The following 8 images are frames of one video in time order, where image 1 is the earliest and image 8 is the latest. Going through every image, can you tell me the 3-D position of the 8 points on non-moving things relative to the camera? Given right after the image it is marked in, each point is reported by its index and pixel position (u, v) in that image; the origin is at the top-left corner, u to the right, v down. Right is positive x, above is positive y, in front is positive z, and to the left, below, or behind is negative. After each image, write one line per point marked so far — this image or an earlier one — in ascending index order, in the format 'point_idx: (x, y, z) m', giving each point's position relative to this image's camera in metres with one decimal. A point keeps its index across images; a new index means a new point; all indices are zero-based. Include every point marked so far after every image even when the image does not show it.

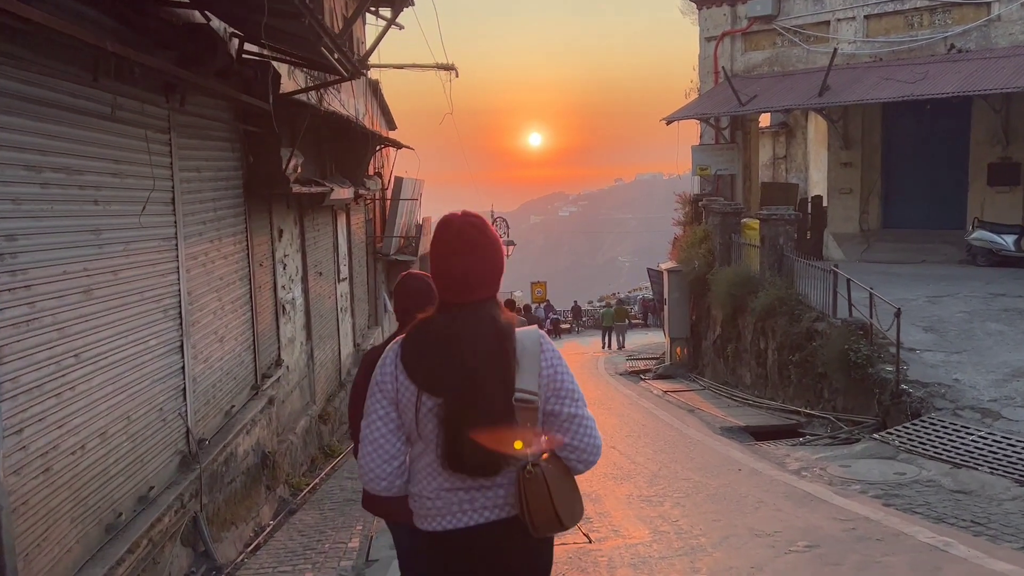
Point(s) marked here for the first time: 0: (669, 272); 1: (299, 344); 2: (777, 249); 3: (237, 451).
0: (+3.1, +0.3, +16.6) m
1: (-2.5, -0.7, +9.9) m
2: (+4.0, +0.6, +12.9) m
3: (-2.2, -1.3, +6.7) m
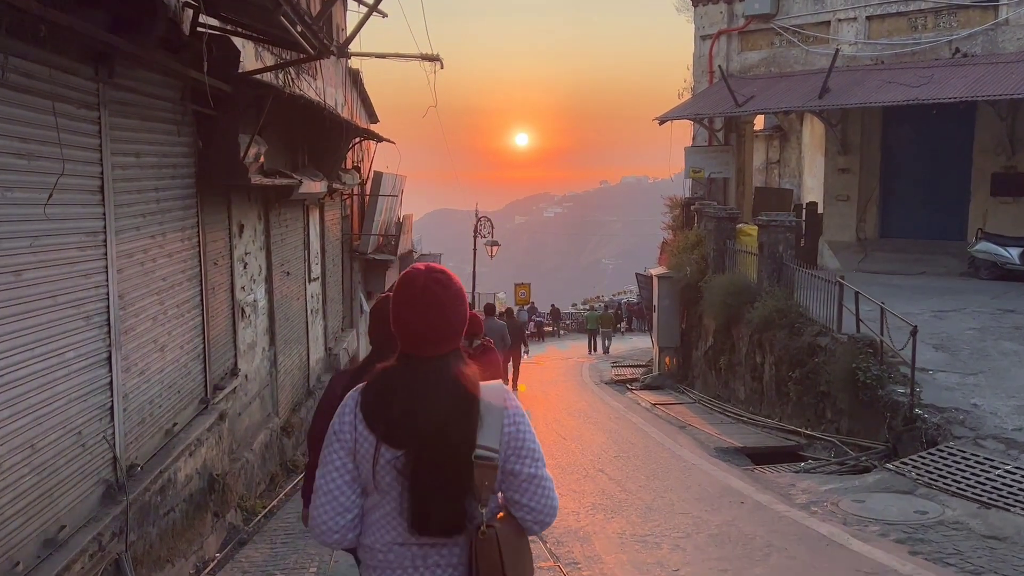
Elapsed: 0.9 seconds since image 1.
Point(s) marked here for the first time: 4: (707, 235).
0: (+2.8, +0.2, +15.9) m
1: (-2.7, -0.7, +9.1) m
2: (+3.8, +0.4, +12.2) m
3: (-2.3, -1.3, +5.9) m
4: (+3.5, +0.9, +15.0) m
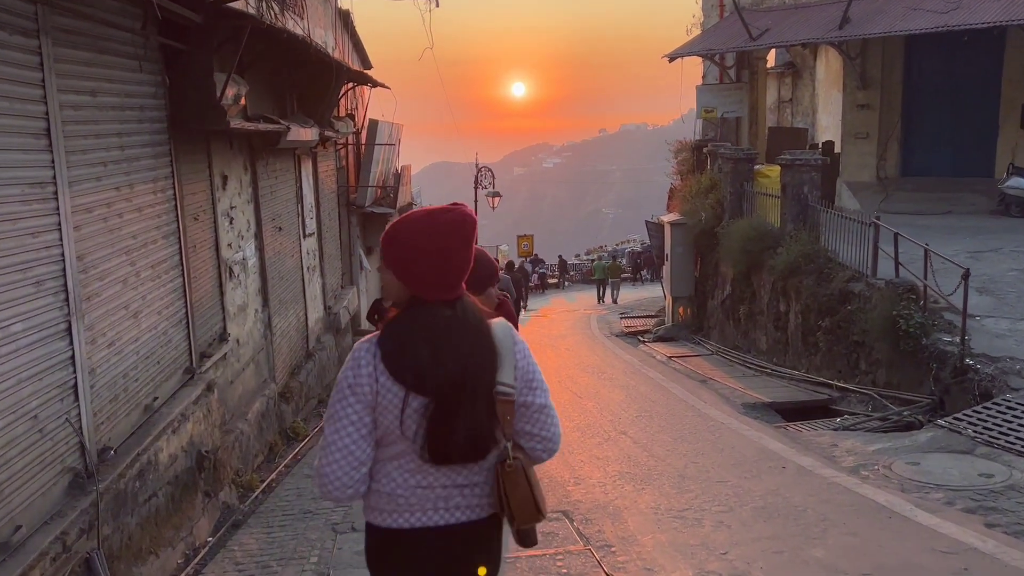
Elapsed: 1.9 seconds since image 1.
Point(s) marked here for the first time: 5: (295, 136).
0: (+2.9, +1.1, +15.1) m
1: (-2.6, -0.2, +8.4) m
2: (+3.9, +1.2, +11.4) m
3: (-2.2, -1.1, +5.3) m
4: (+3.5, +1.8, +14.2) m
5: (-2.3, +1.6, +9.0) m
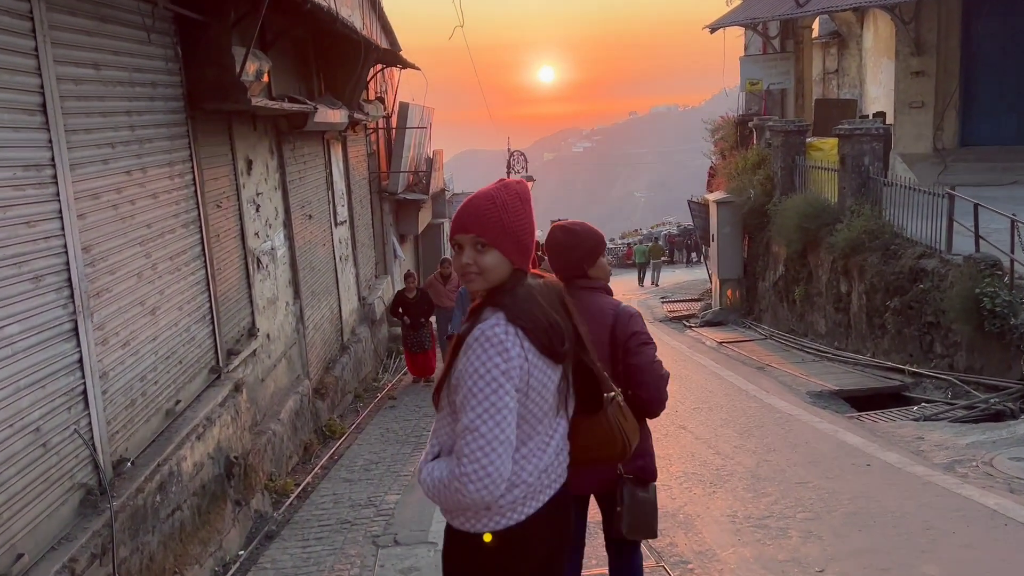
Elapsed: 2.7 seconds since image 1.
0: (+3.5, +1.4, +14.4) m
1: (-2.1, -0.2, +8.0) m
2: (+4.4, +1.5, +10.7) m
3: (-1.9, -1.0, +4.8) m
4: (+4.1, +2.1, +13.4) m
5: (-1.9, +1.7, +8.5) m
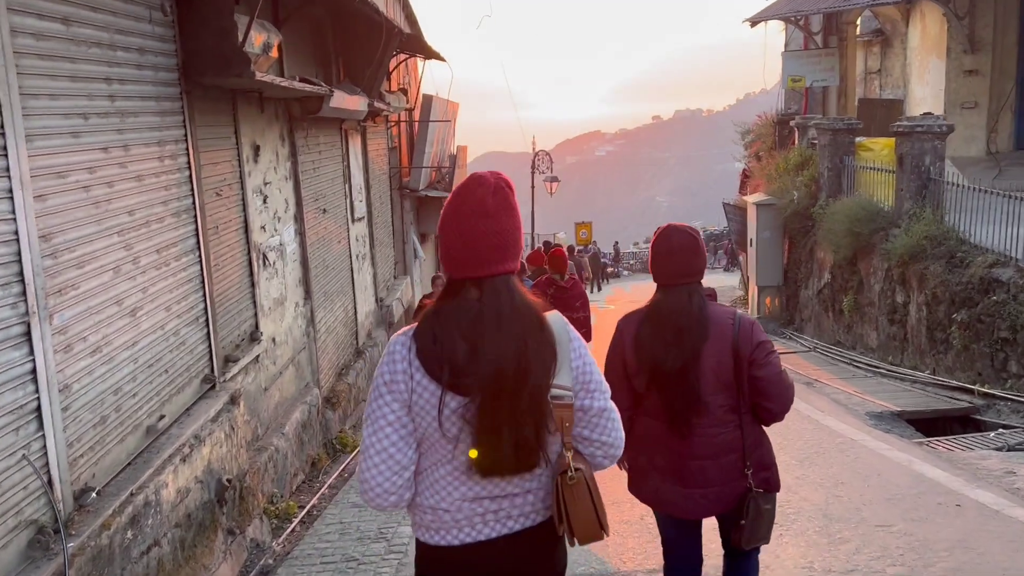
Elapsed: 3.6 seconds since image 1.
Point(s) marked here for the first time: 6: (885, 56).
0: (+4.0, +1.3, +13.6) m
1: (-1.9, -0.2, +7.3) m
2: (+4.7, +1.4, +9.9) m
3: (-1.7, -1.0, +4.1) m
4: (+4.6, +2.0, +12.6) m
5: (-1.6, +1.7, +7.8) m
6: (+8.5, +5.3, +19.3) m
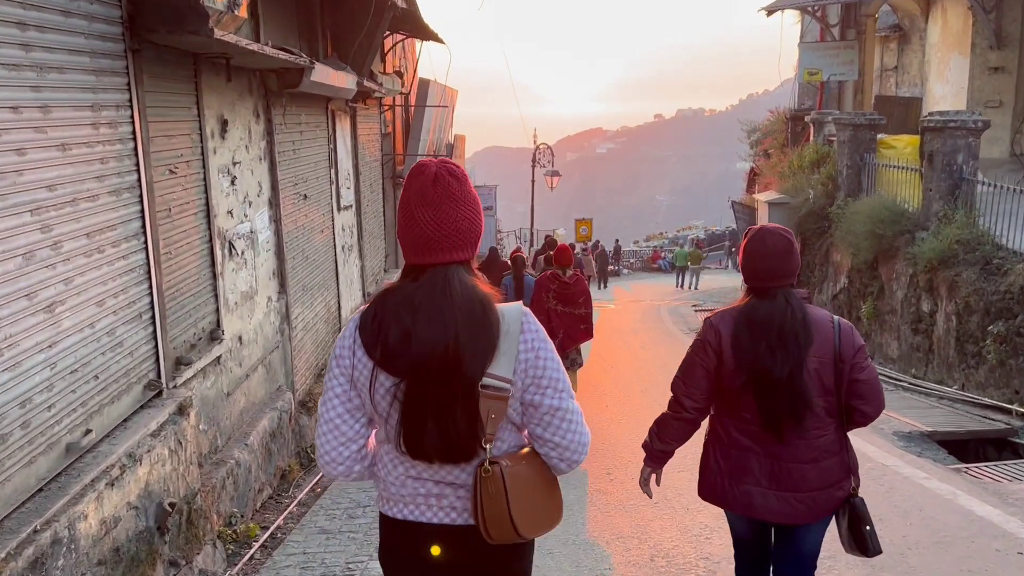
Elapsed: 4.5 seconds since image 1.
0: (+3.9, +1.3, +12.9) m
1: (-1.9, -0.1, +6.6) m
2: (+4.7, +1.3, +9.1) m
3: (-1.7, -1.0, +3.4) m
4: (+4.6, +1.9, +11.9) m
5: (-1.6, +1.8, +7.1) m
6: (+8.5, +5.1, +18.6) m
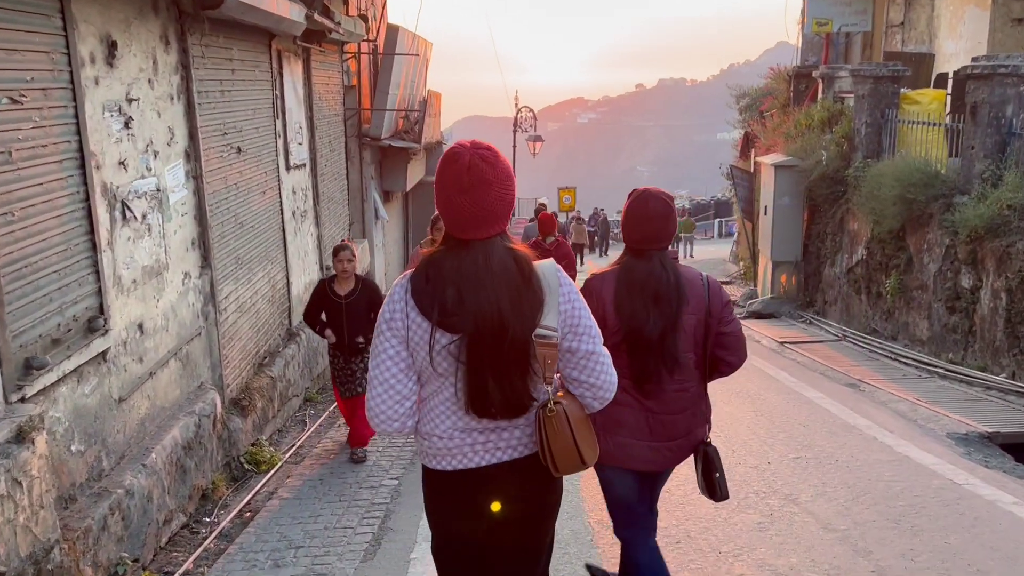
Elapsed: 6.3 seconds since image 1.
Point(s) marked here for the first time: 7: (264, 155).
0: (+3.7, +1.6, +11.7) m
1: (-2.1, +0.1, +5.2) m
2: (+4.5, +1.5, +7.9) m
3: (-1.8, -0.9, +2.1) m
4: (+4.3, +2.3, +10.6) m
5: (-1.7, +1.9, +5.7) m
6: (+8.1, +5.7, +17.3) m
7: (-2.1, +1.1, +7.1) m
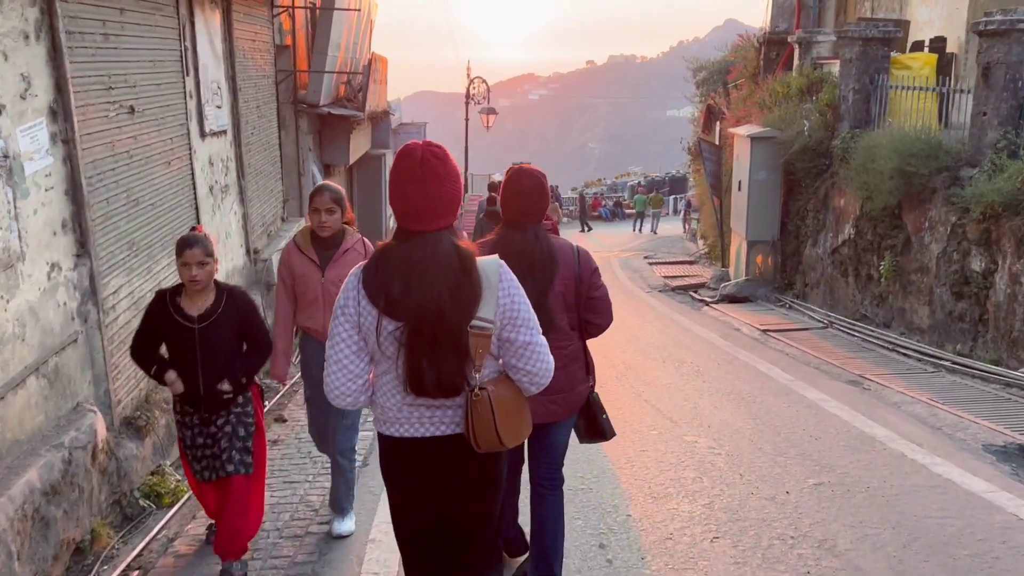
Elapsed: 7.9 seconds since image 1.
0: (+3.1, +1.9, +10.8) m
1: (-2.2, +0.1, +4.1) m
2: (+4.2, +1.7, +7.1) m
3: (-1.8, -1.0, +1.0) m
4: (+3.8, +2.5, +9.8) m
5: (-2.0, +2.0, +4.5) m
6: (+7.2, +6.1, +16.5) m
7: (-2.4, +1.2, +5.9) m
